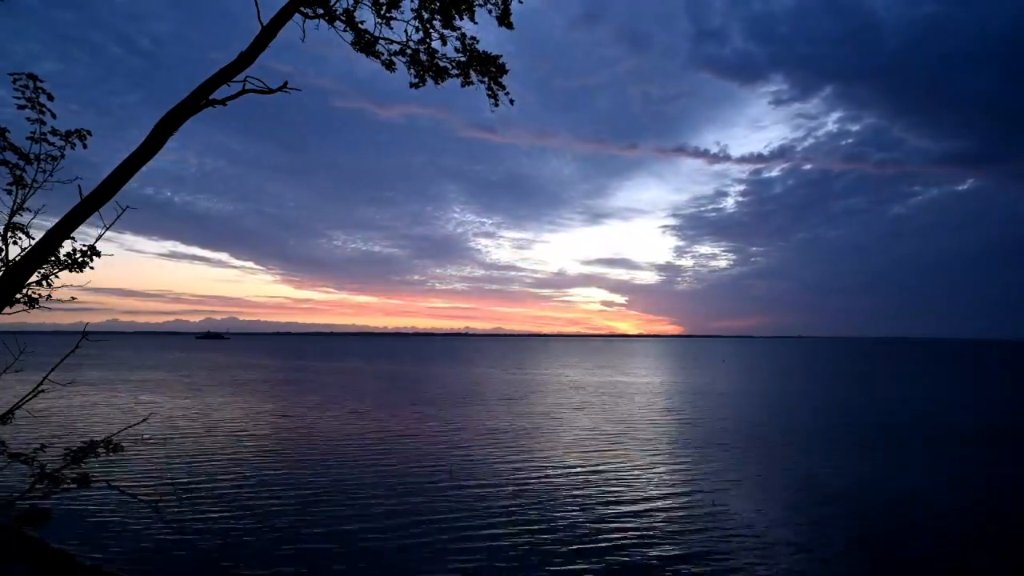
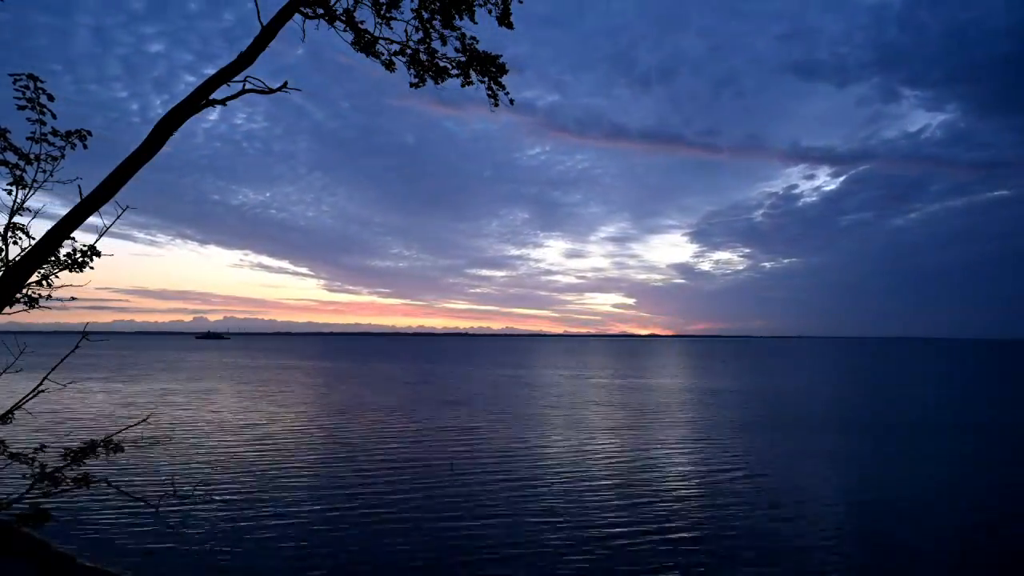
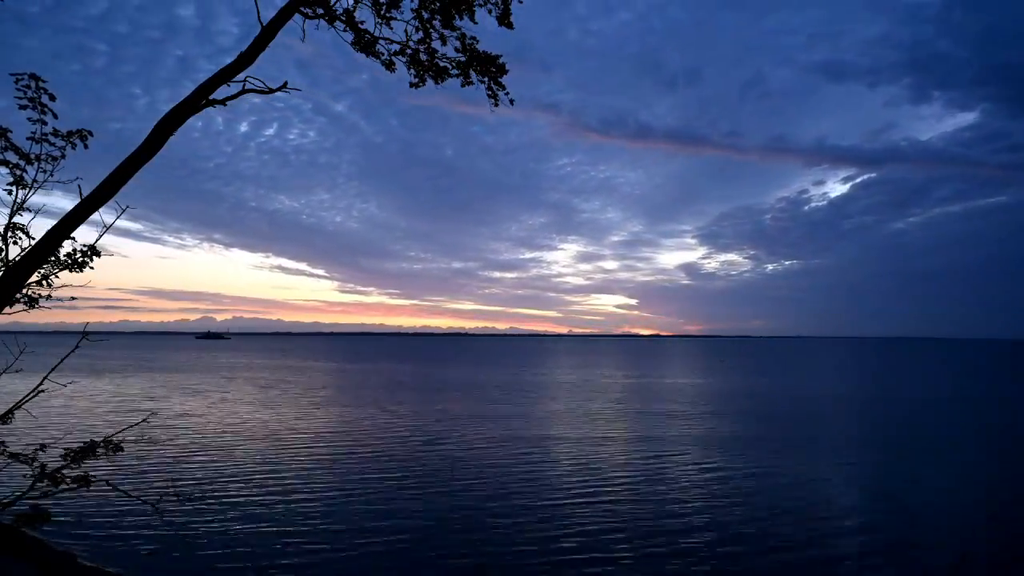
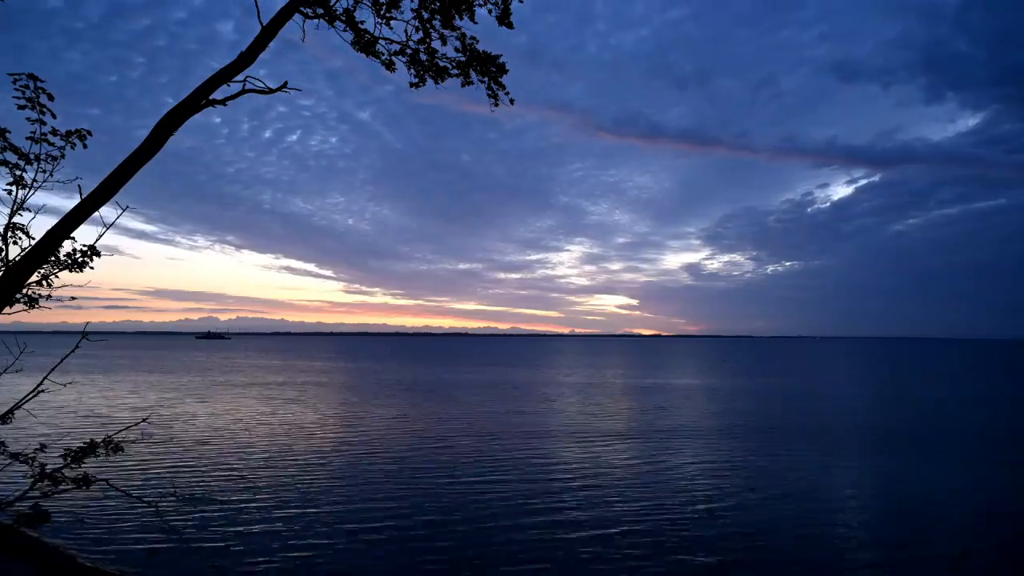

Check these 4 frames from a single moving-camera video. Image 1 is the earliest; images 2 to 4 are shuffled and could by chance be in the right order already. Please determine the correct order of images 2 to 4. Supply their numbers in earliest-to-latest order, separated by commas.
2, 3, 4
